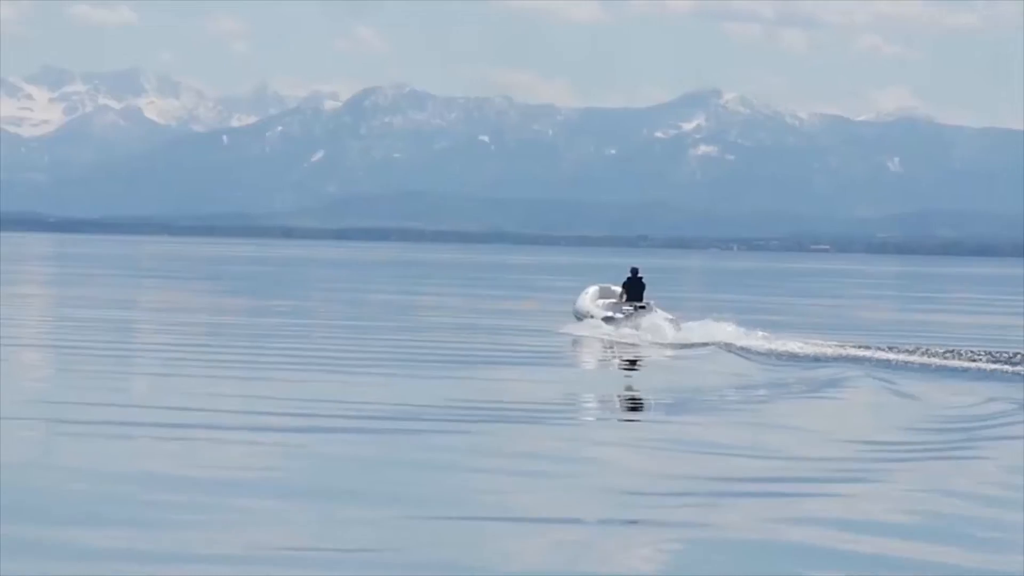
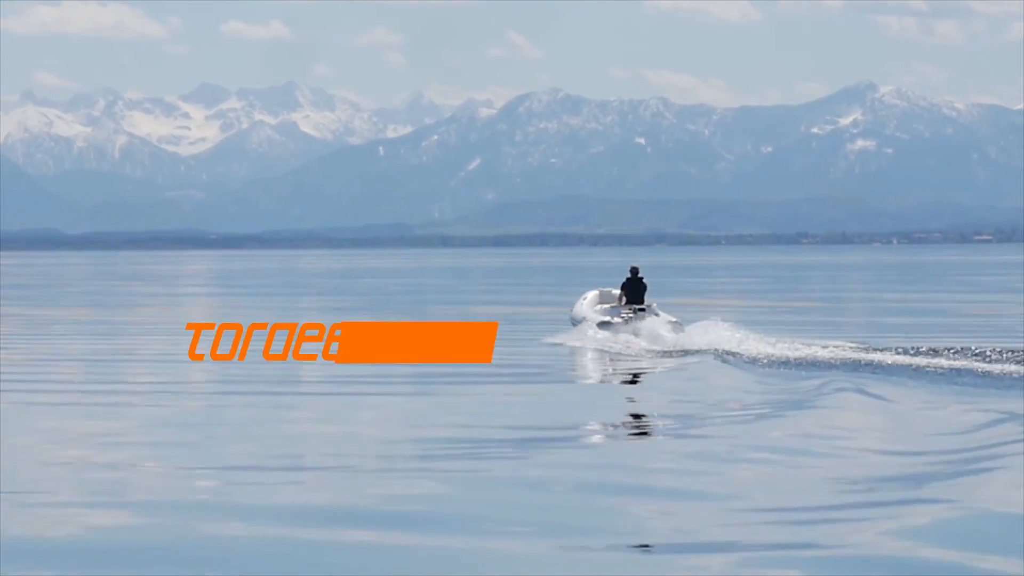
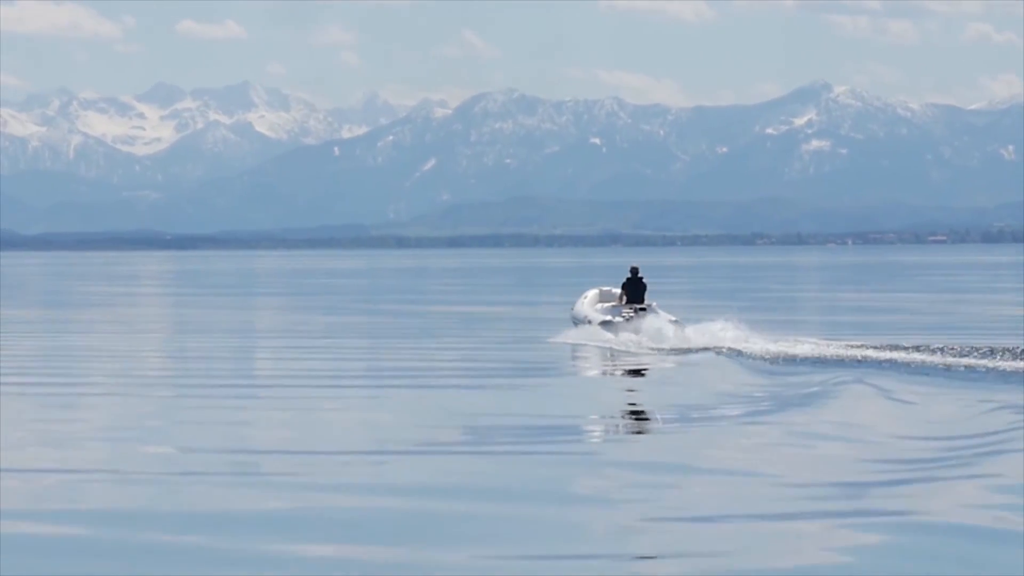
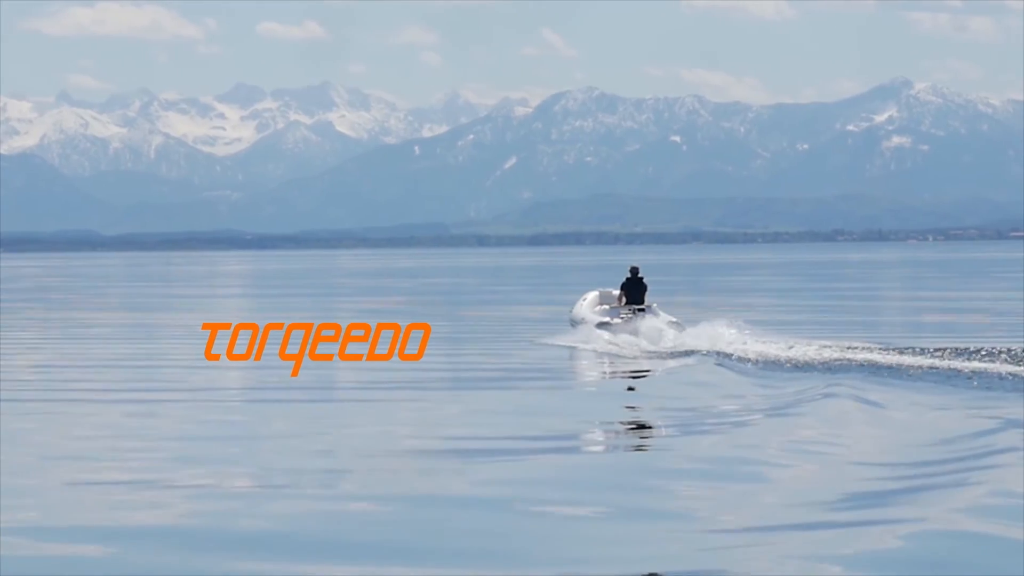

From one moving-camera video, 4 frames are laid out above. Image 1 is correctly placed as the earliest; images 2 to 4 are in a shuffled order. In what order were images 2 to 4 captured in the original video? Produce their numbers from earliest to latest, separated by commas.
3, 2, 4
